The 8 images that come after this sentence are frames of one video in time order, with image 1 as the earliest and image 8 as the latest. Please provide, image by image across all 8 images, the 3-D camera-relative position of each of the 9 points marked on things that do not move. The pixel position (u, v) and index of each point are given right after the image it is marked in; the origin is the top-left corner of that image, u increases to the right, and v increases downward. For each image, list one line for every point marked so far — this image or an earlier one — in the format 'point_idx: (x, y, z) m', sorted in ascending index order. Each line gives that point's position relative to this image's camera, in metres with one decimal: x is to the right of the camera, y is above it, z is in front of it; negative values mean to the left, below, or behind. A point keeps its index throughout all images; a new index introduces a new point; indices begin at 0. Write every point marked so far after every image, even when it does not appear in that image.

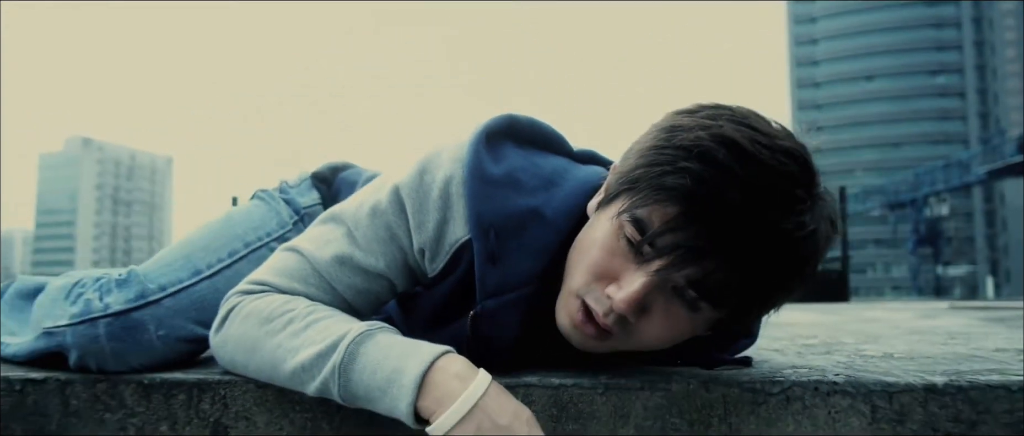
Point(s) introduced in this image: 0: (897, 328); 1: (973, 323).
0: (+0.8, -0.2, +1.4) m
1: (+1.1, -0.2, +1.6) m
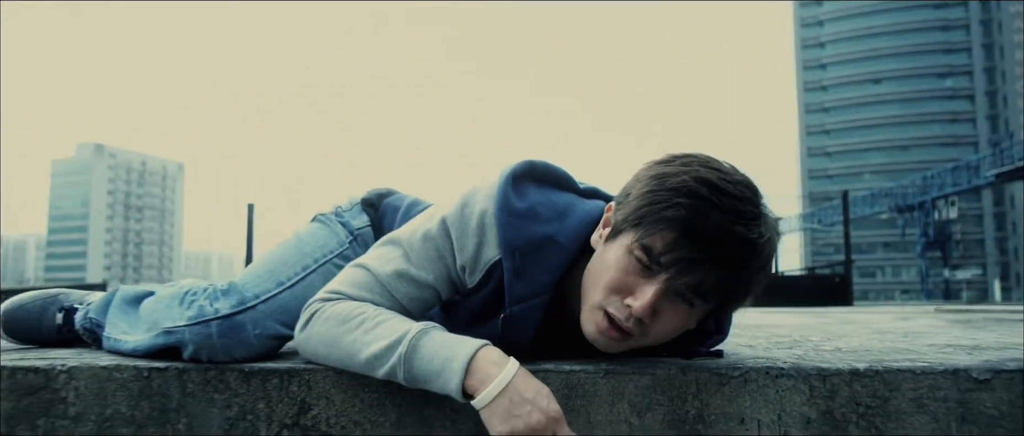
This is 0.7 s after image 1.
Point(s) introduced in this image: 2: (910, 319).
0: (+0.8, -0.3, +1.6) m
1: (+1.1, -0.3, +1.8) m
2: (+1.1, -0.3, +2.0) m
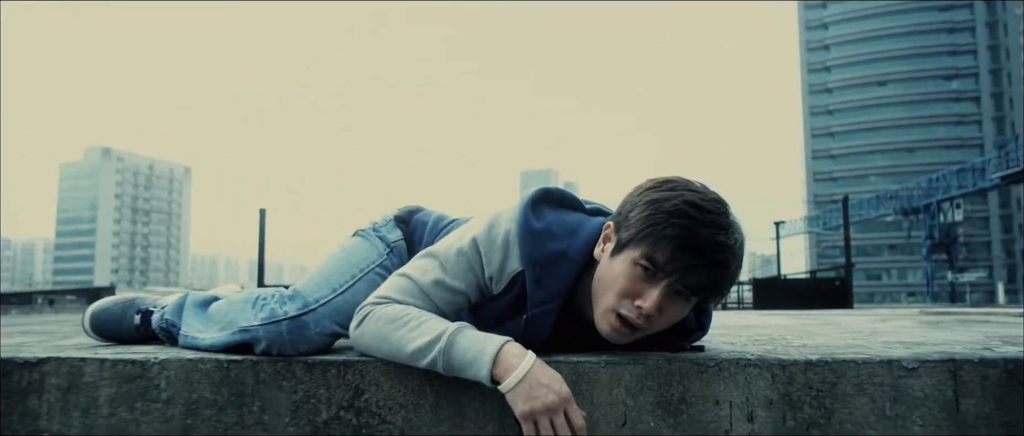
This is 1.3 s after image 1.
0: (+0.8, -0.3, +1.8) m
1: (+1.1, -0.3, +2.0) m
2: (+1.2, -0.3, +2.2) m
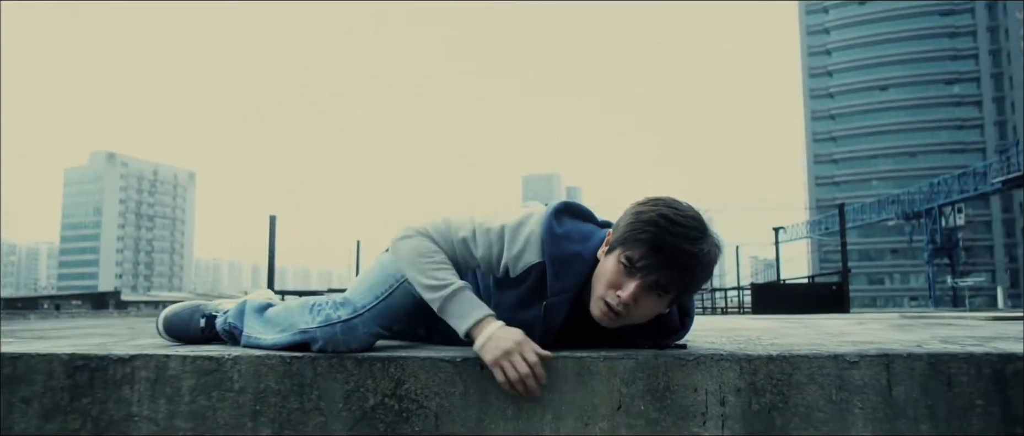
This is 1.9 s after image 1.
0: (+0.9, -0.3, +2.0) m
1: (+1.2, -0.3, +2.2) m
2: (+1.2, -0.4, +2.4) m
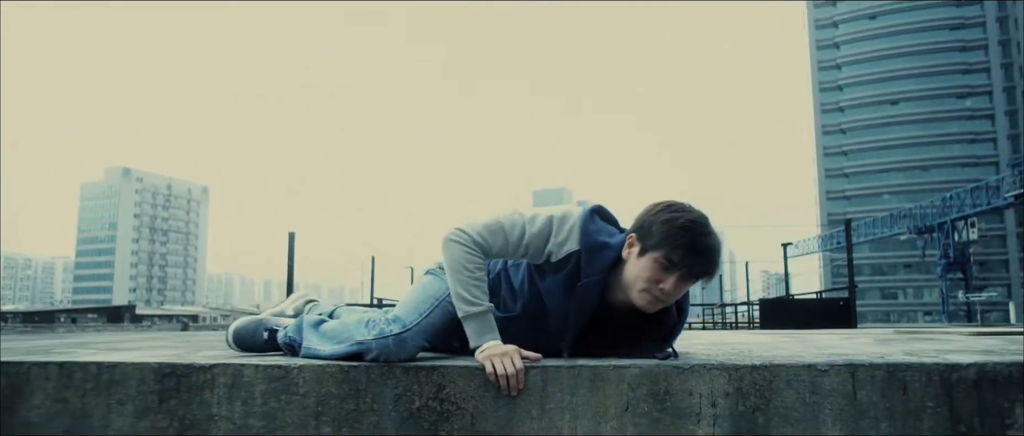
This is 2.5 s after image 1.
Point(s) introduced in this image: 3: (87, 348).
0: (+0.9, -0.4, +2.2) m
1: (+1.2, -0.4, +2.4) m
2: (+1.3, -0.5, +2.6) m
3: (-1.6, -0.5, +2.6) m
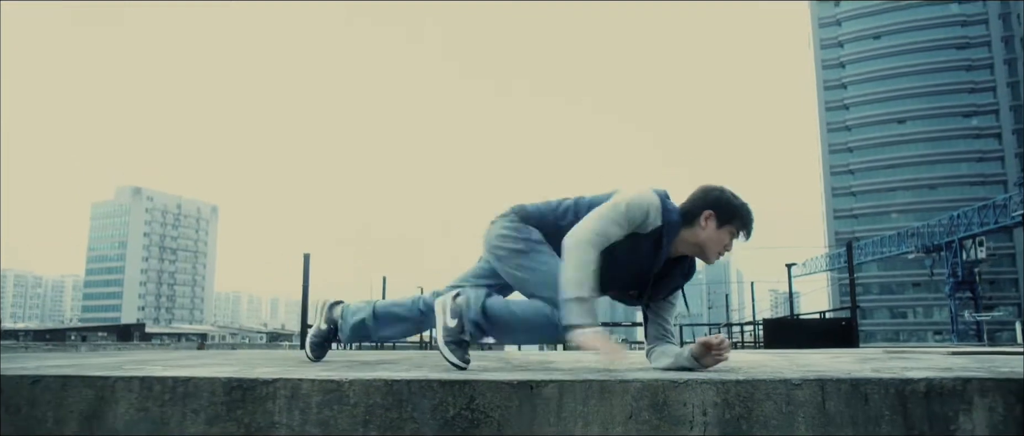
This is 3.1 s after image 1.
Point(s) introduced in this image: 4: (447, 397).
0: (+1.0, -0.5, +2.5) m
1: (+1.3, -0.5, +2.7) m
2: (+1.3, -0.6, +2.9) m
3: (-1.5, -0.6, +2.9) m
4: (-0.1, -0.5, +1.8) m
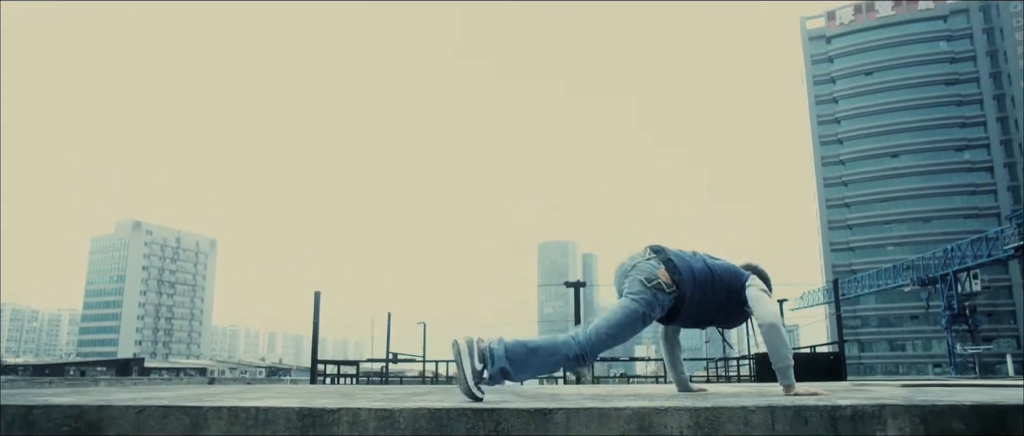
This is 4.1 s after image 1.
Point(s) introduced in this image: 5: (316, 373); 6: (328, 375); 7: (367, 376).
0: (+1.1, -0.7, +2.9) m
1: (+1.4, -0.7, +3.0) m
2: (+1.5, -0.8, +3.2) m
3: (-1.3, -0.8, +3.2) m
4: (0.0, -0.6, +2.2) m
5: (-3.5, -2.8, +12.6) m
6: (-3.9, -3.3, +14.8) m
7: (-3.6, -3.9, +17.5) m
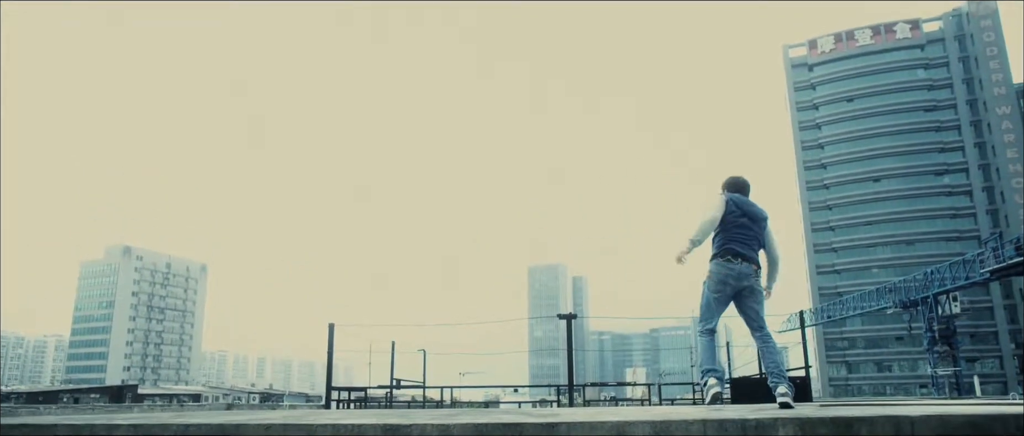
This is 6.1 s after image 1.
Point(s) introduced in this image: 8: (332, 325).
0: (+1.4, -1.0, +3.7) m
1: (+1.7, -1.0, +3.9) m
2: (+1.7, -1.1, +4.1) m
3: (-1.1, -1.2, +4.1) m
4: (+0.3, -0.9, +3.0) m
5: (-3.4, -3.4, +13.3) m
6: (-3.8, -4.0, +15.5) m
7: (-3.6, -4.7, +18.1) m
8: (-2.8, -1.7, +11.5) m
